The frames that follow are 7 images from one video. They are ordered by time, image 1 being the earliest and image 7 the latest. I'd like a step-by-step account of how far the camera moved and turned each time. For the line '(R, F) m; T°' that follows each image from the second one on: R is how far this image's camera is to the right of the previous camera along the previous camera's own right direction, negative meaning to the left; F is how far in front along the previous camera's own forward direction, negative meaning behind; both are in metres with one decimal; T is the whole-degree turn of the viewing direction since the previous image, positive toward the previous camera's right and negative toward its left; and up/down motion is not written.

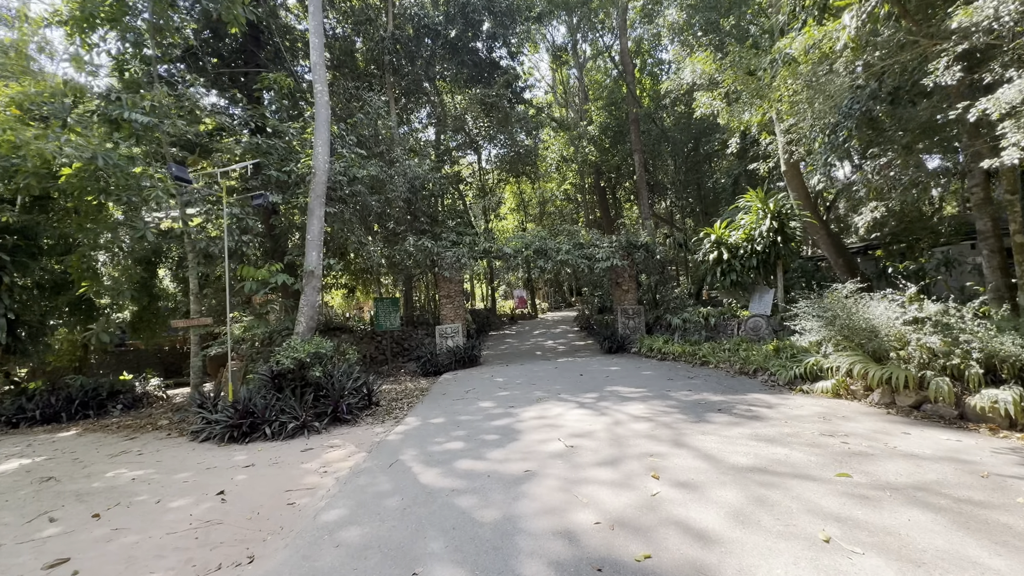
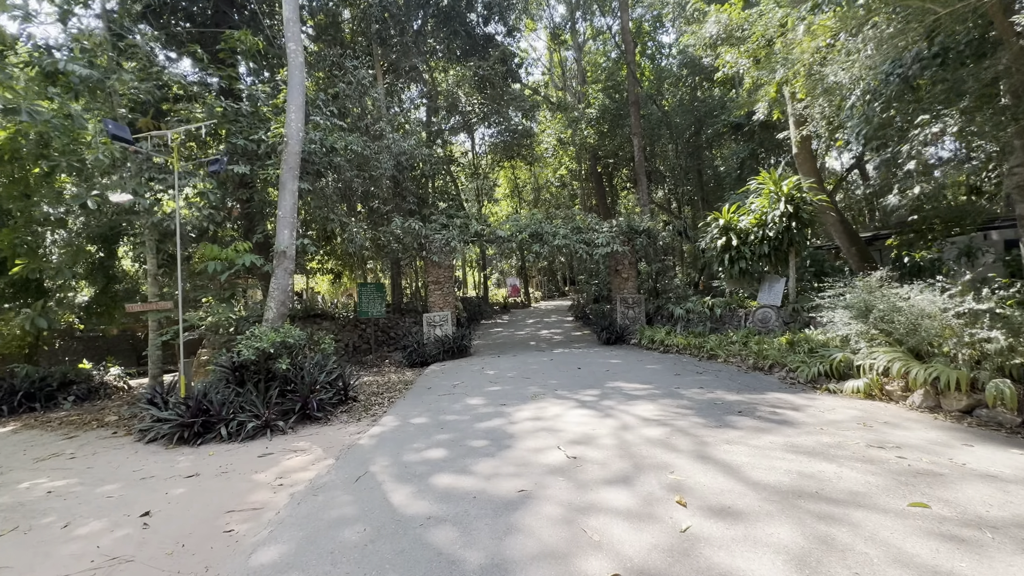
(0.0, +0.7) m; +1°
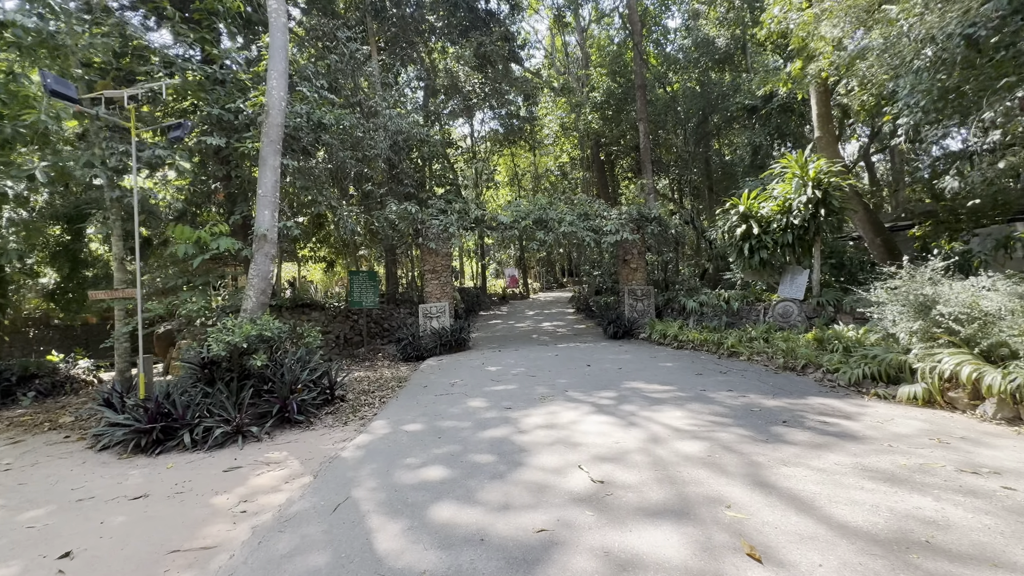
(-0.1, +0.6) m; 0°
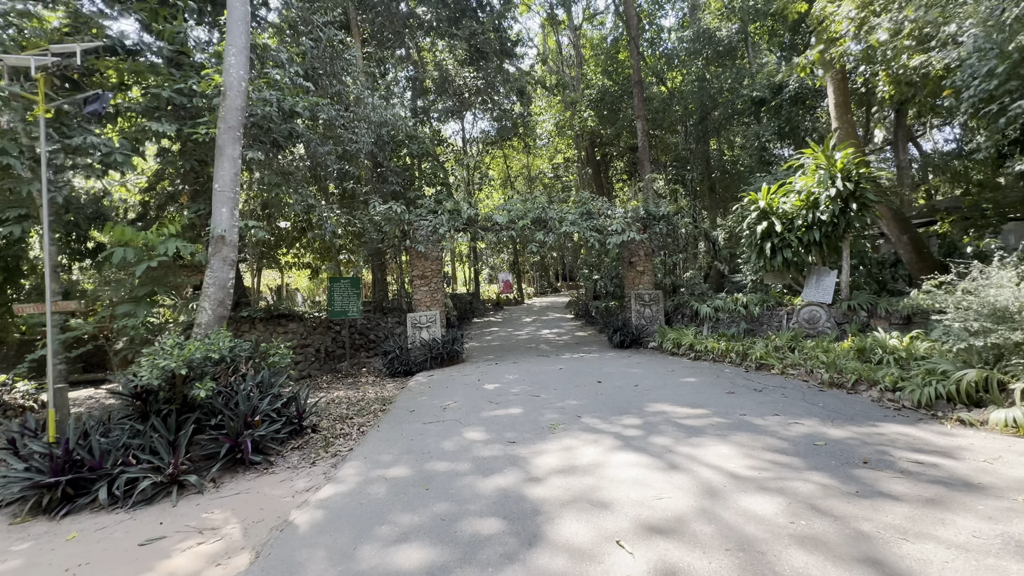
(-0.1, +0.8) m; +1°
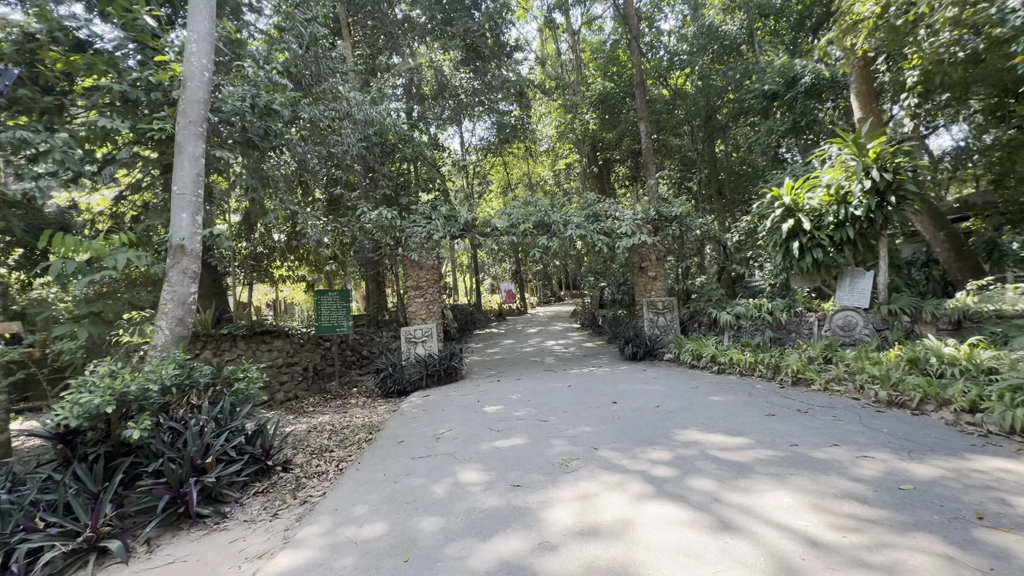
(0.0, +0.7) m; 0°
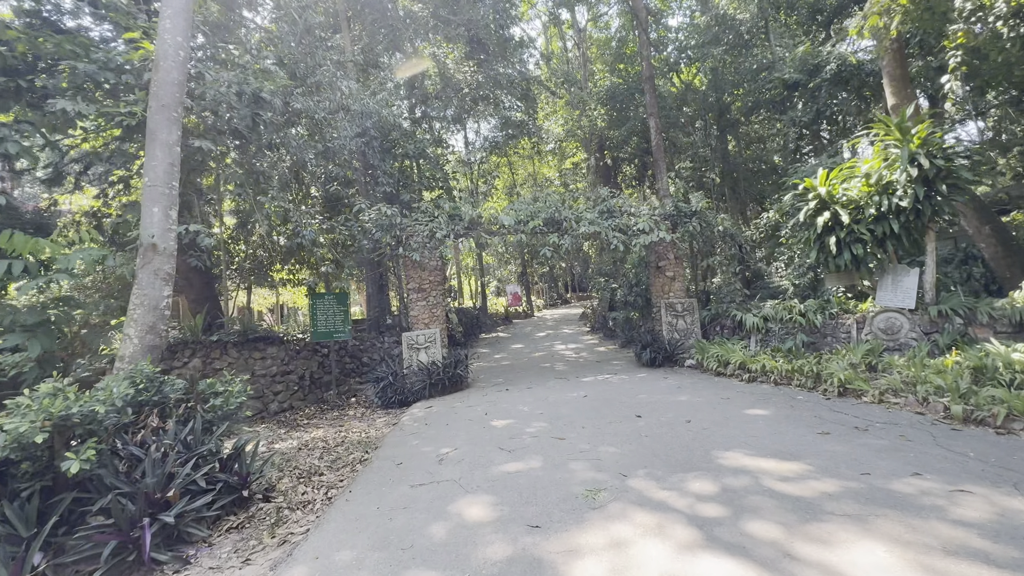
(-0.1, +0.5) m; -1°
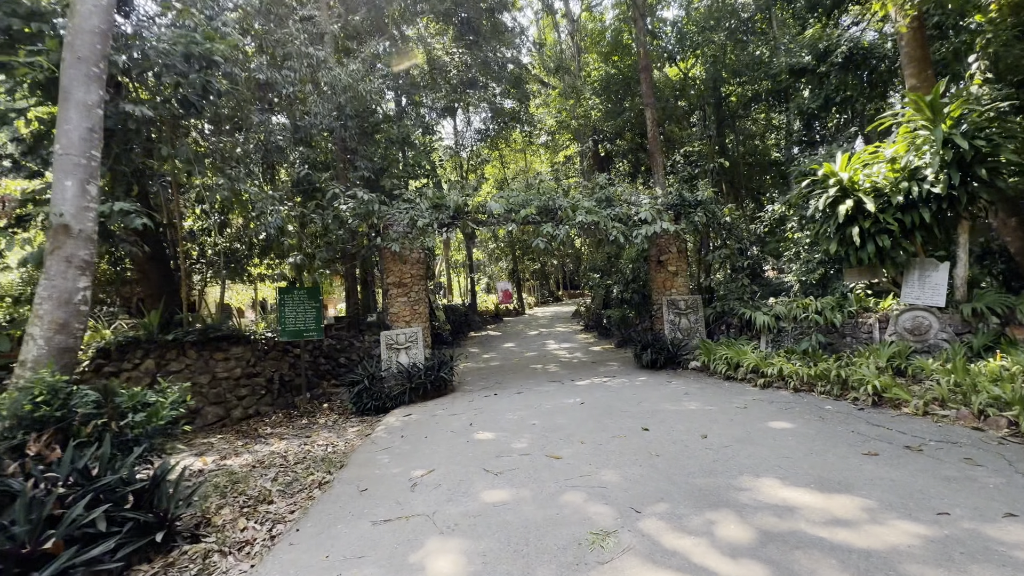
(0.0, +0.7) m; +1°
